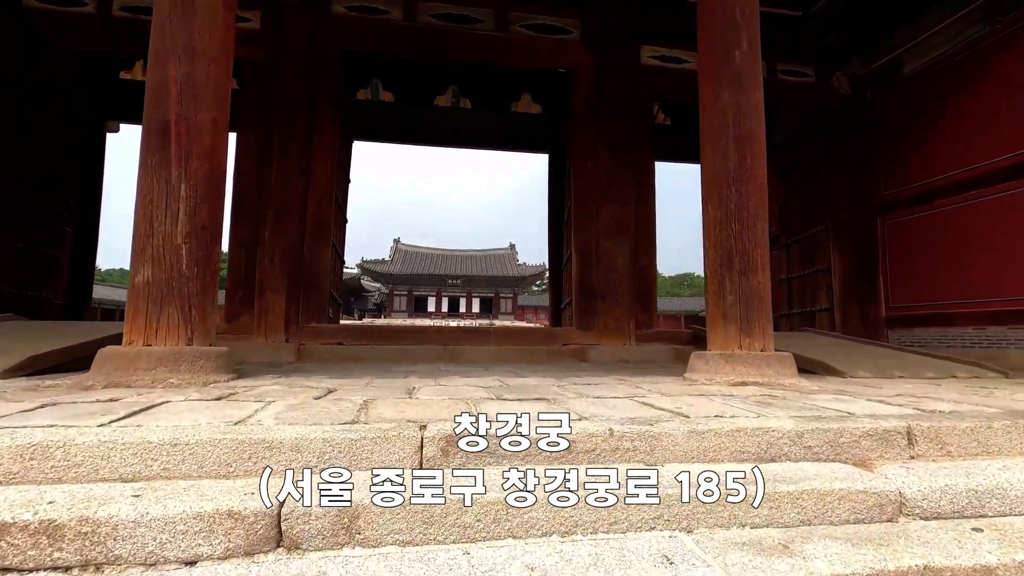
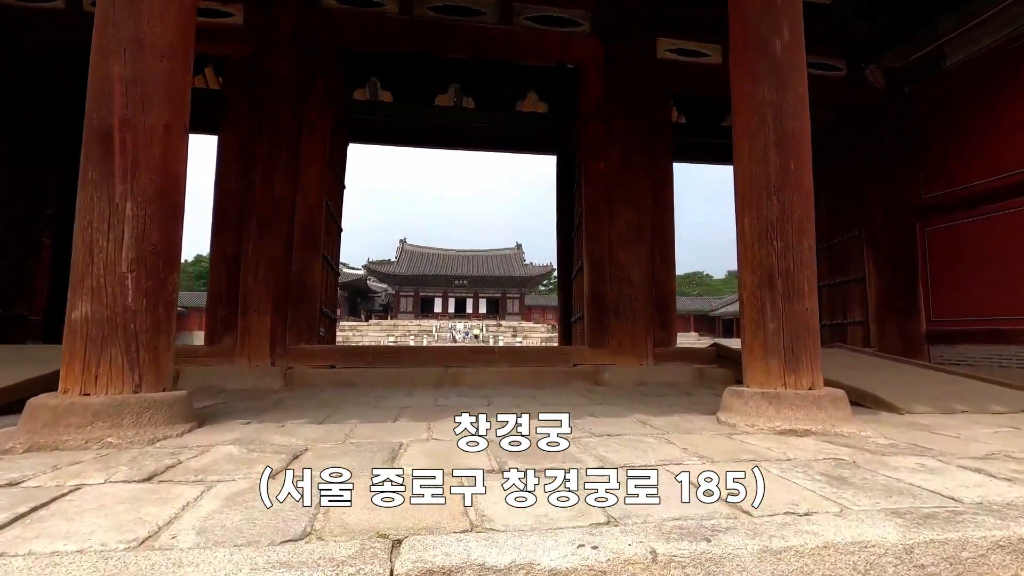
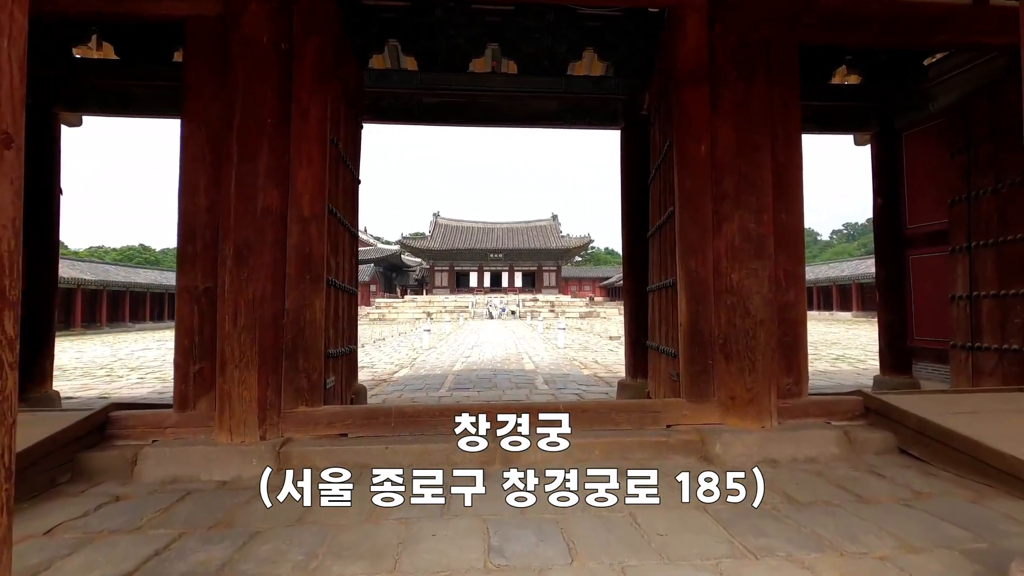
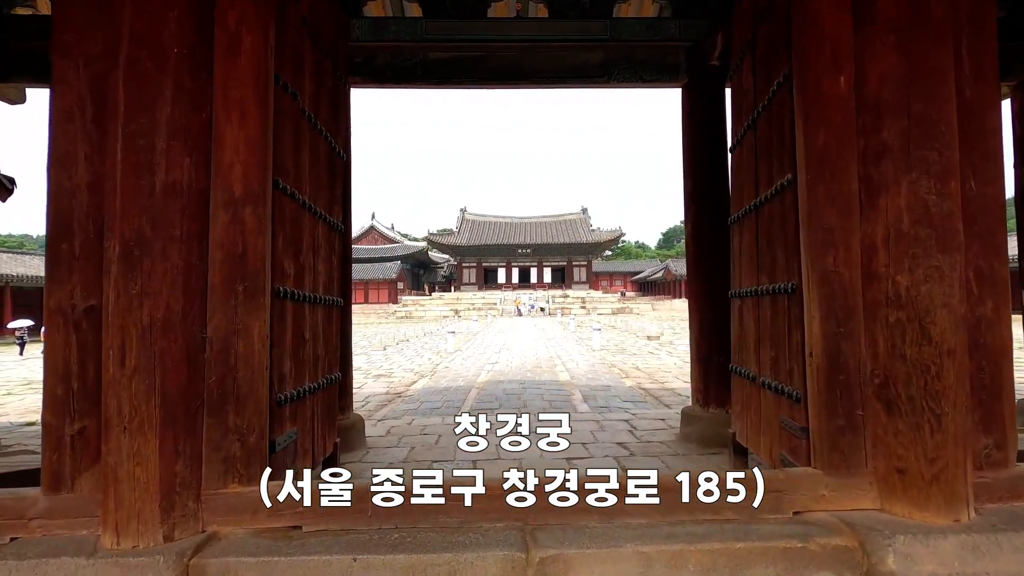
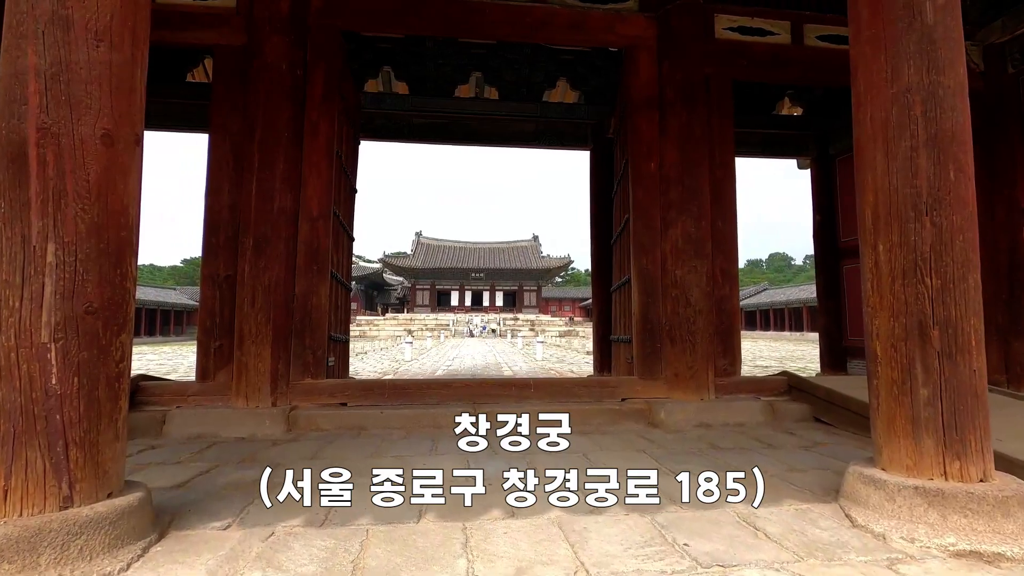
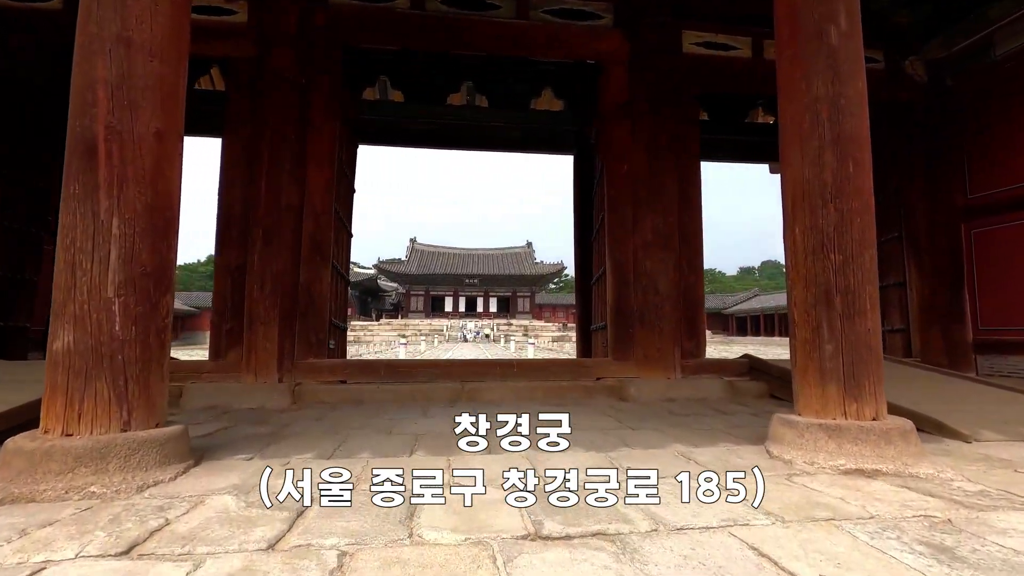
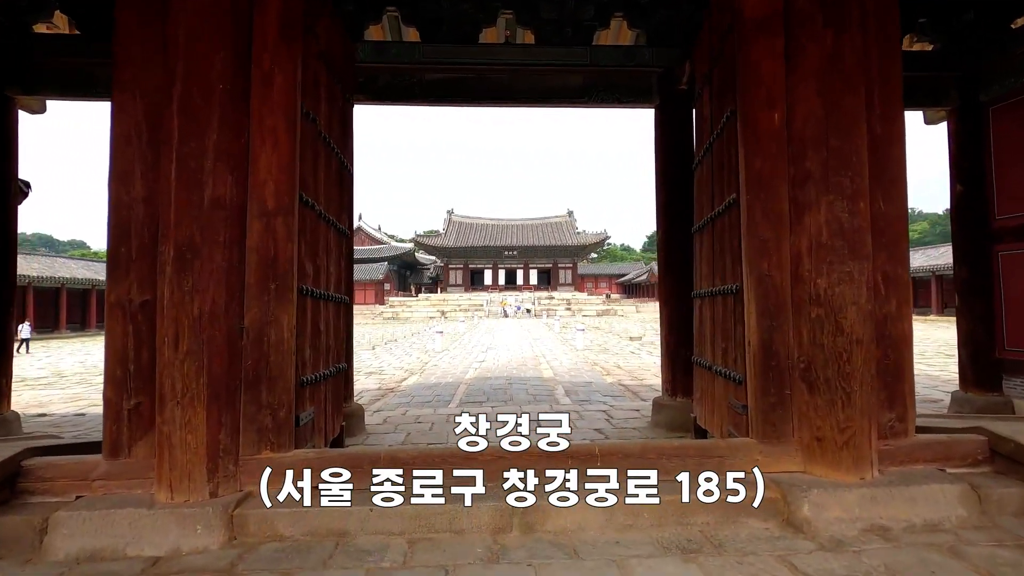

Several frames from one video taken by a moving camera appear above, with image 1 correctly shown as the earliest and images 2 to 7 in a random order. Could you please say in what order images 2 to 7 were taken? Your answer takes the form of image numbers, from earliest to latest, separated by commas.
2, 6, 5, 3, 7, 4
